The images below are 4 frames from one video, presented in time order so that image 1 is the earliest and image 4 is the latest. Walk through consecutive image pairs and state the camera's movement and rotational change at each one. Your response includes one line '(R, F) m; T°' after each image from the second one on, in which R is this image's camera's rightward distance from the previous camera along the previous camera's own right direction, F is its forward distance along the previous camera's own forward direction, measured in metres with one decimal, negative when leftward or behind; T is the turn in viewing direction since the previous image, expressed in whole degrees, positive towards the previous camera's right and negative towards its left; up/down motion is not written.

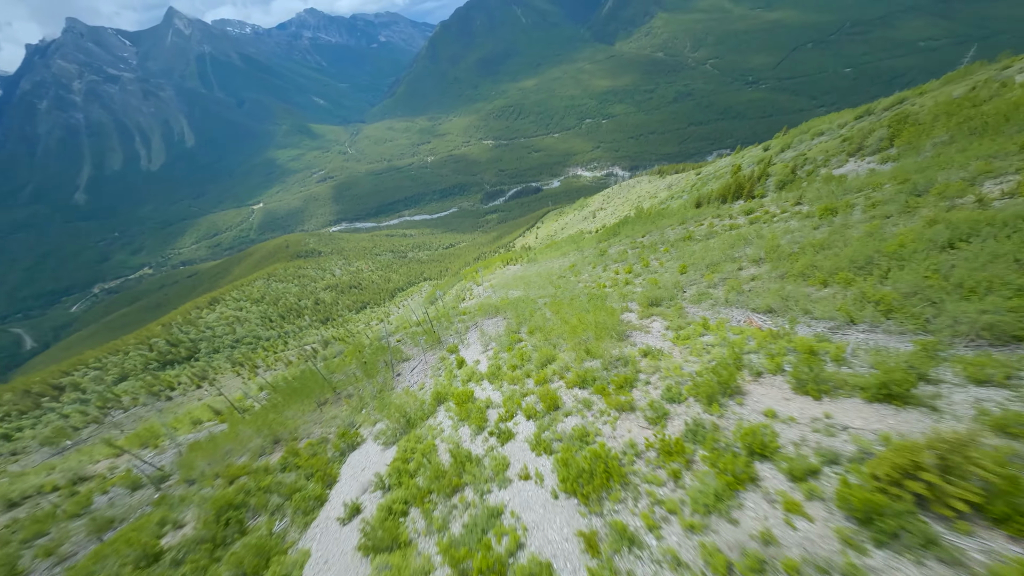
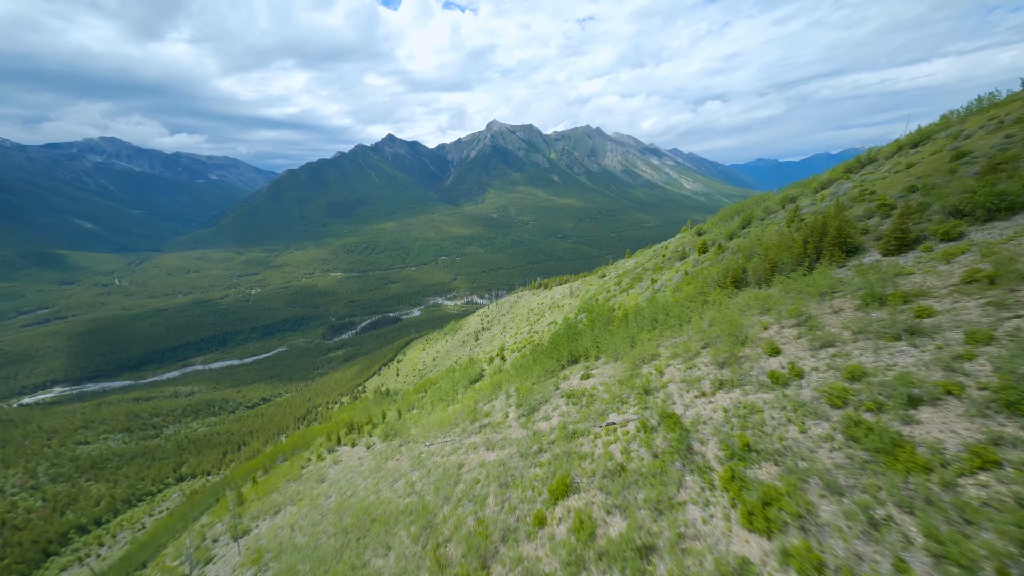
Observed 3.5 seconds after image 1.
(+2.3, +37.2) m; +27°
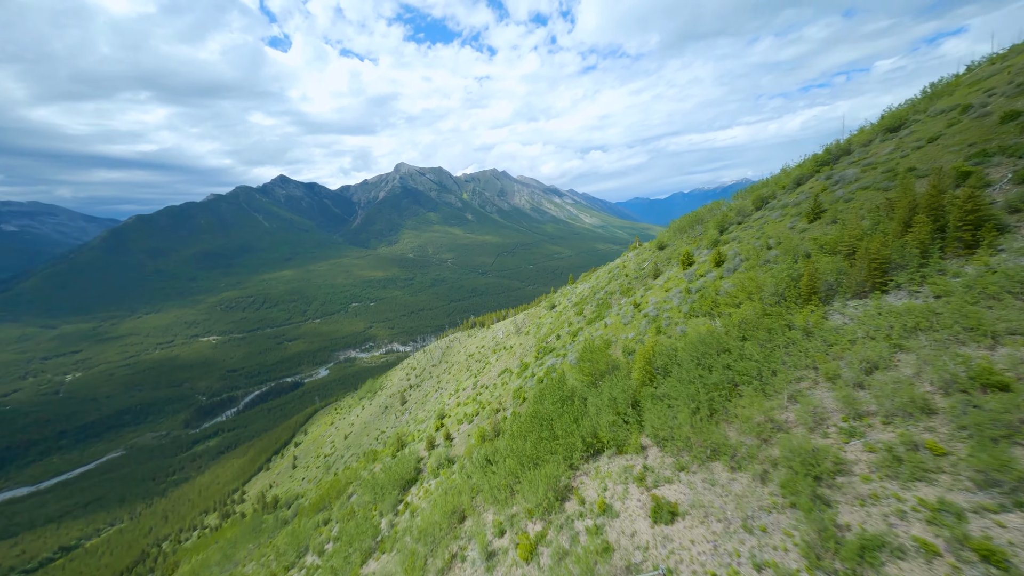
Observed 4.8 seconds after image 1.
(-2.0, +13.5) m; +15°
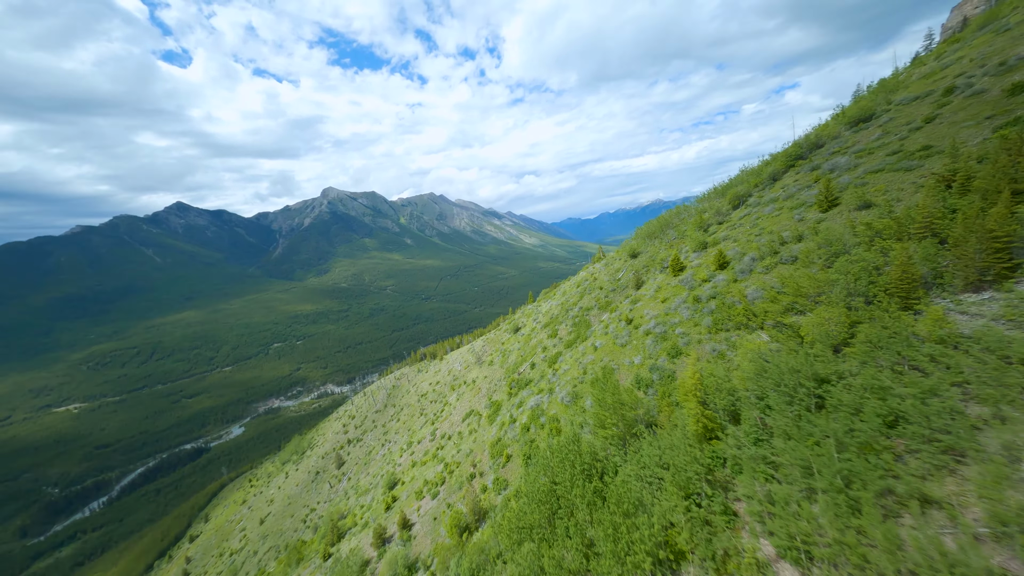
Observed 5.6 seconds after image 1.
(-2.0, +7.5) m; +10°
